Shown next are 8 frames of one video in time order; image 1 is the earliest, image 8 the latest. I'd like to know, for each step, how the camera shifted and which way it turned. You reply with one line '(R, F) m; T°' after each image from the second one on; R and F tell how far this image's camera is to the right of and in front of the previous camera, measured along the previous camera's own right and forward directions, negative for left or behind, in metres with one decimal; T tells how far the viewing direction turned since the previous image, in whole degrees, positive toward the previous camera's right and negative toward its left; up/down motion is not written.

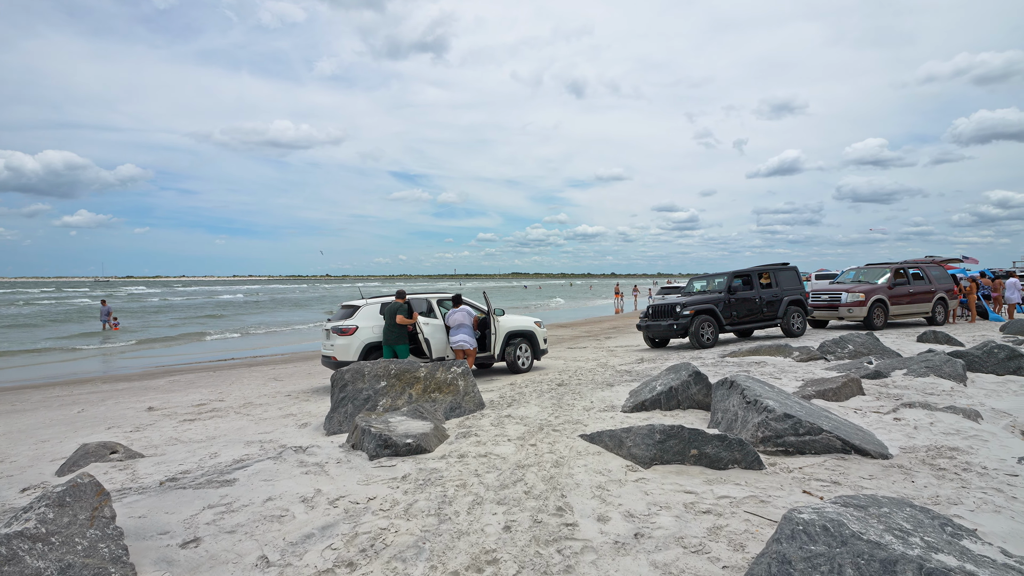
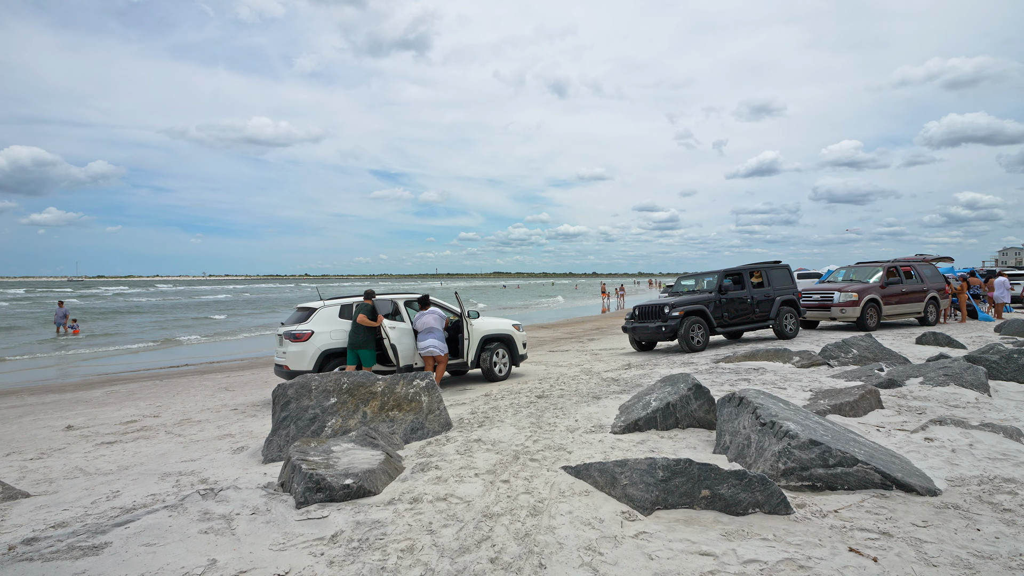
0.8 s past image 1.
(+0.1, +1.0) m; +2°
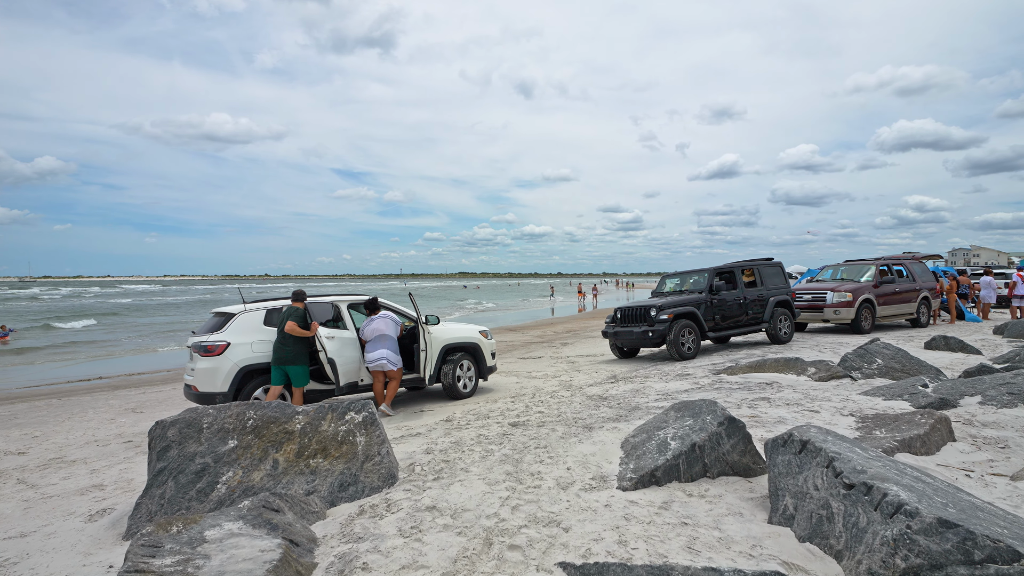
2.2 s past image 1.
(0.0, +1.6) m; +3°
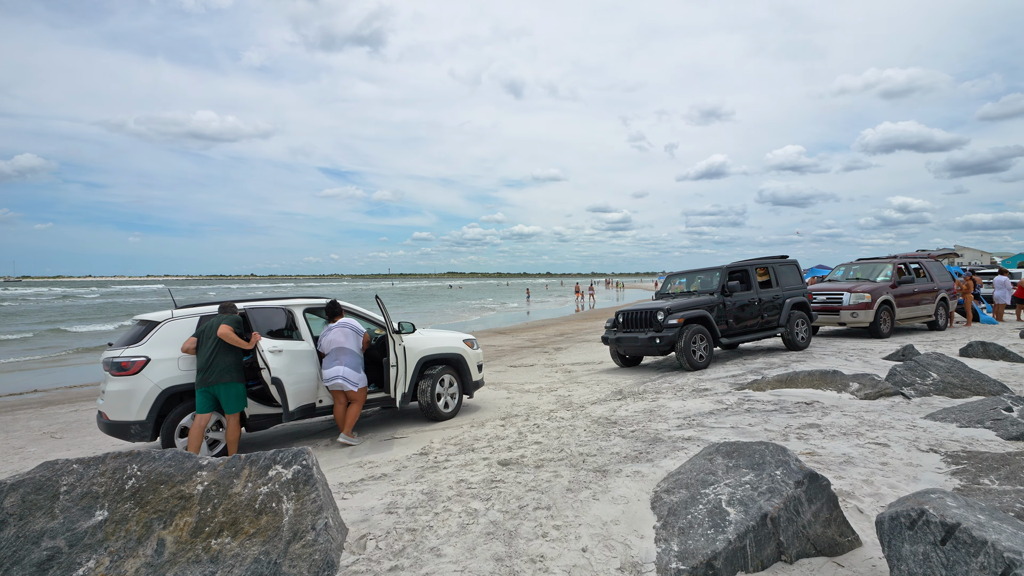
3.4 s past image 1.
(0.0, +1.3) m; +1°
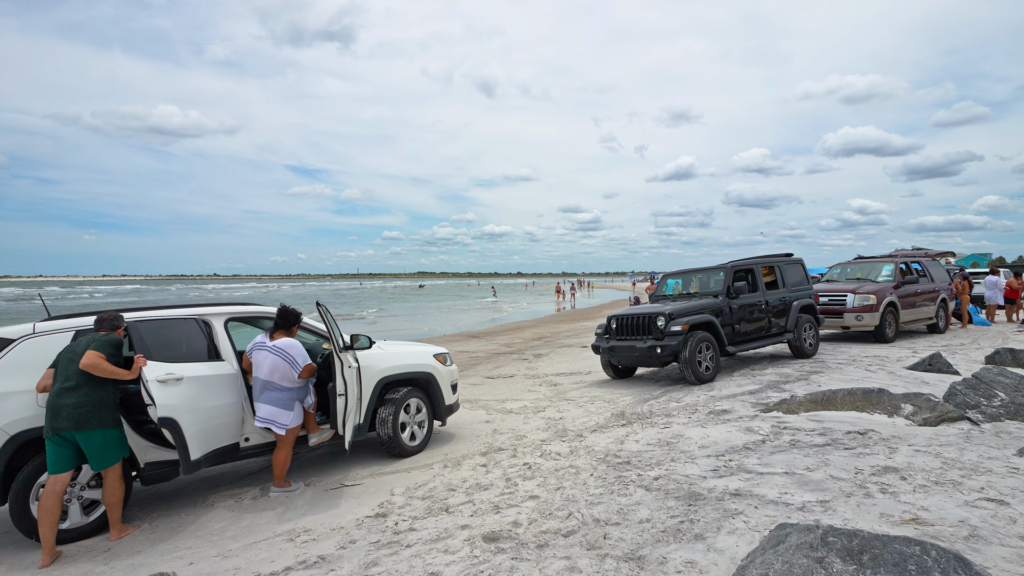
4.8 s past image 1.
(-0.1, +1.4) m; +3°
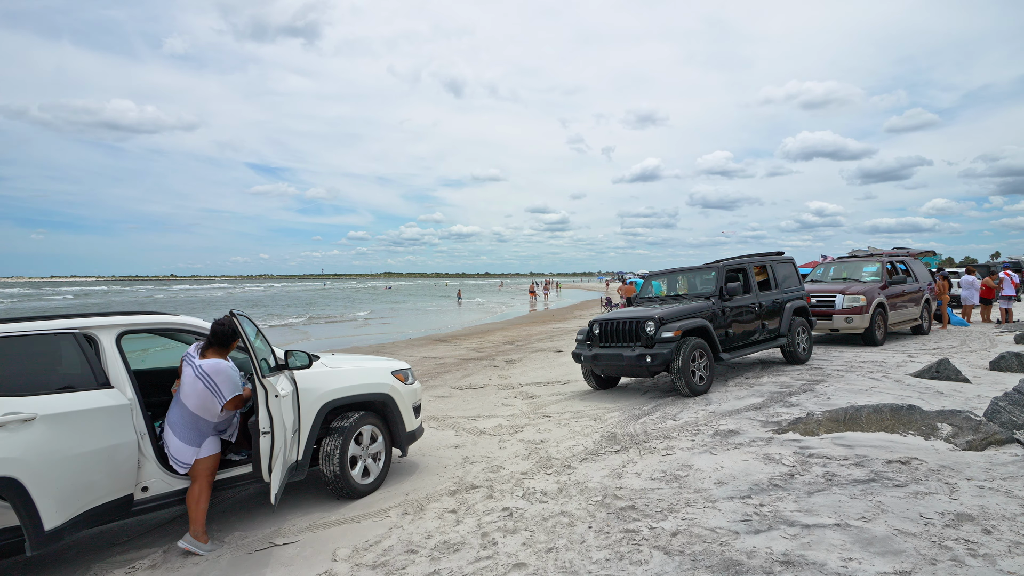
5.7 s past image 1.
(-0.1, +1.0) m; +3°
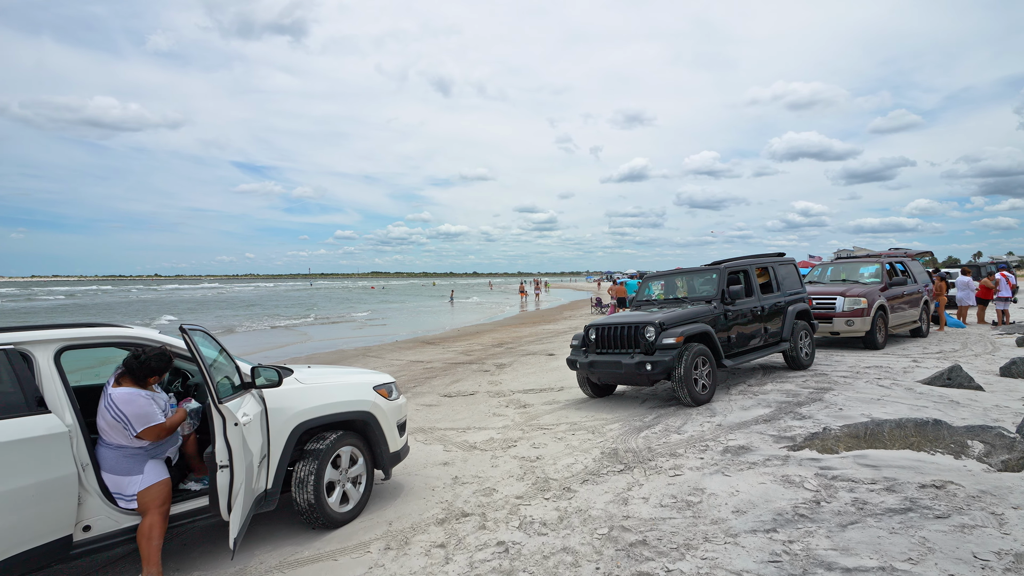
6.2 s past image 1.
(0.0, +0.5) m; +1°
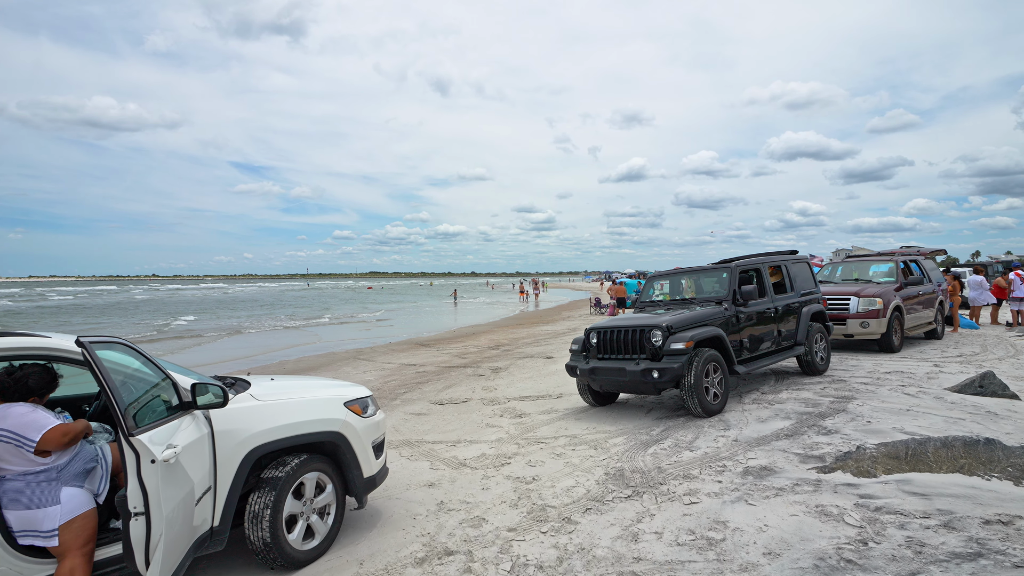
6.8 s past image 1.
(0.0, +0.6) m; 0°
